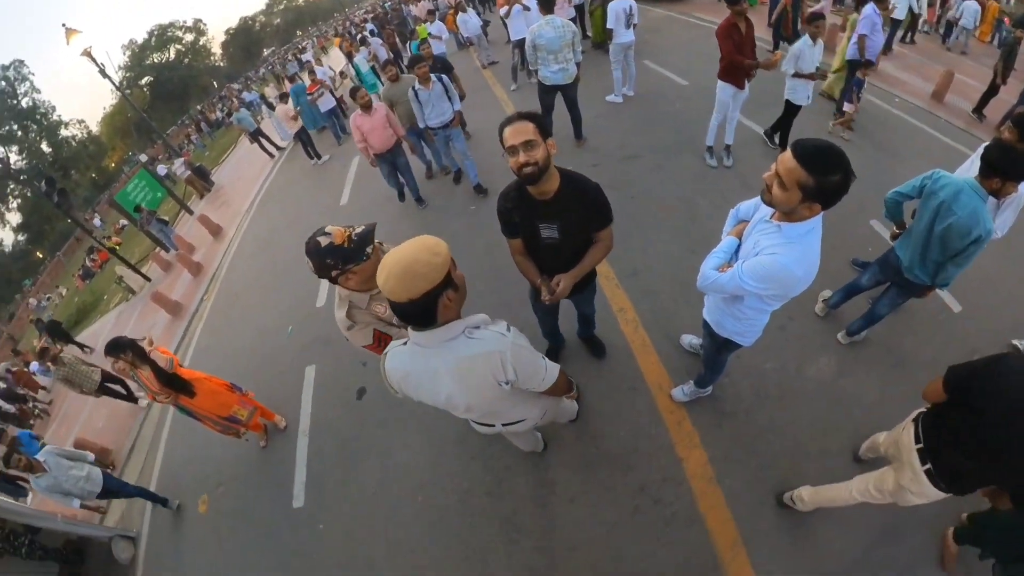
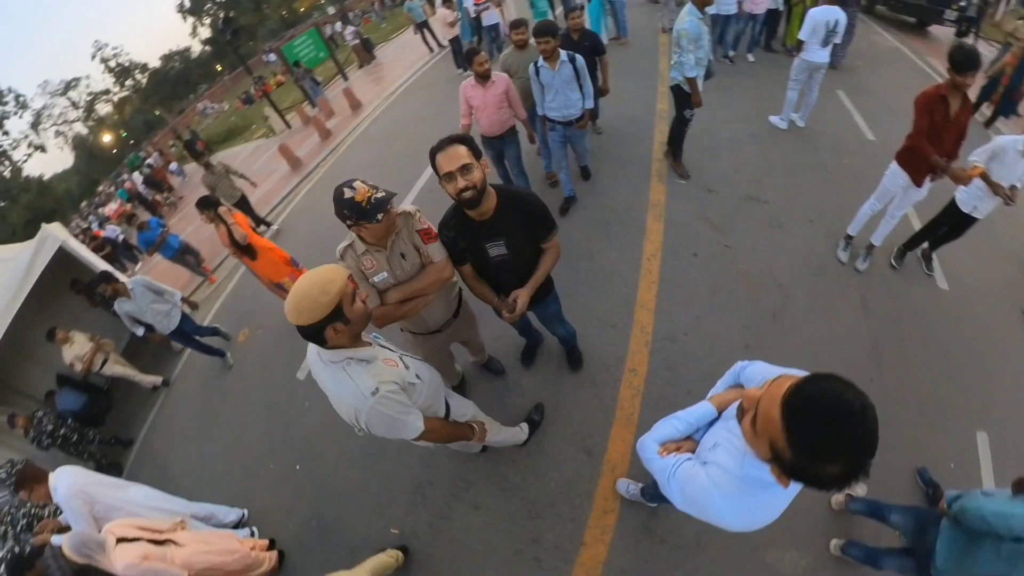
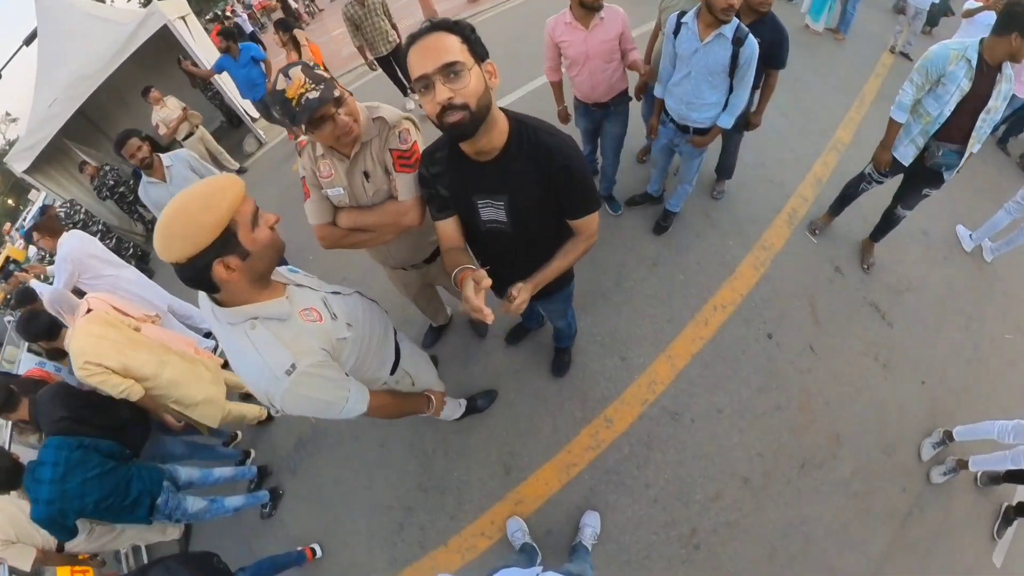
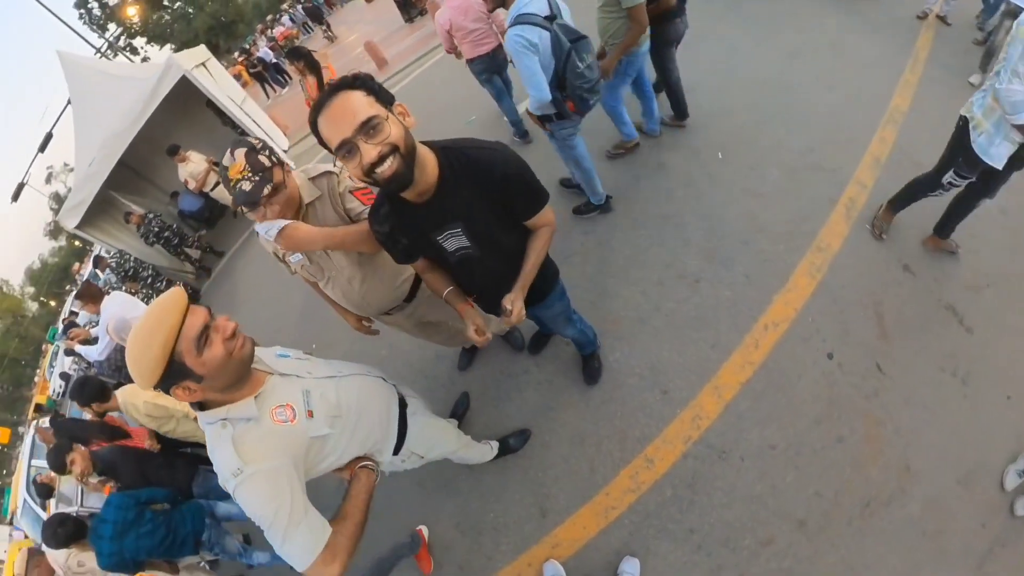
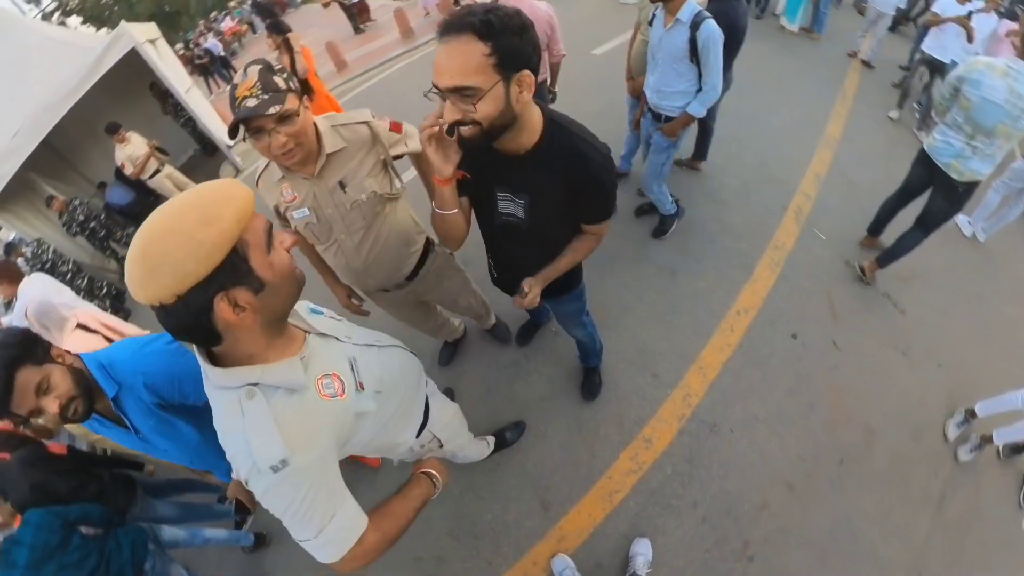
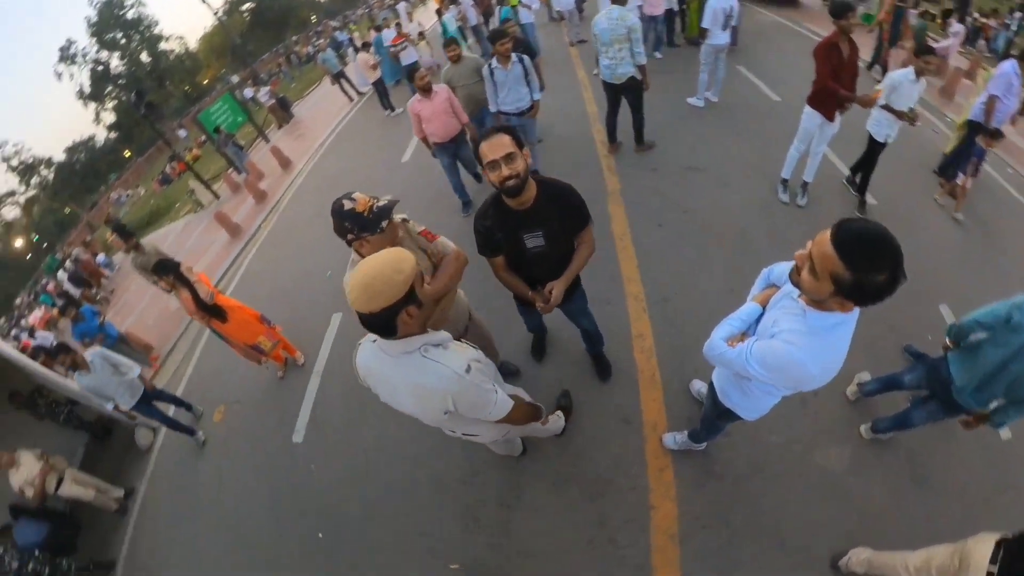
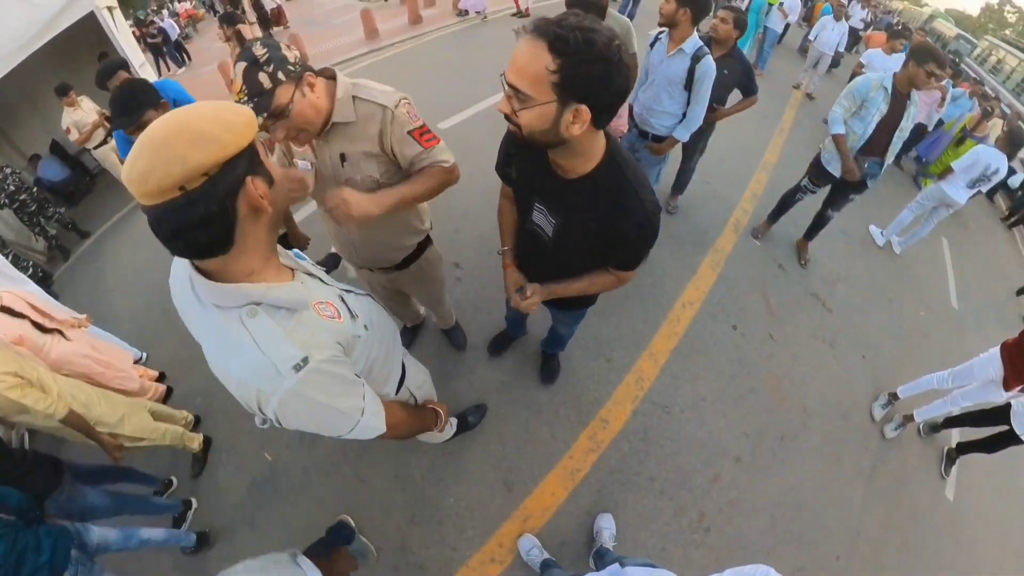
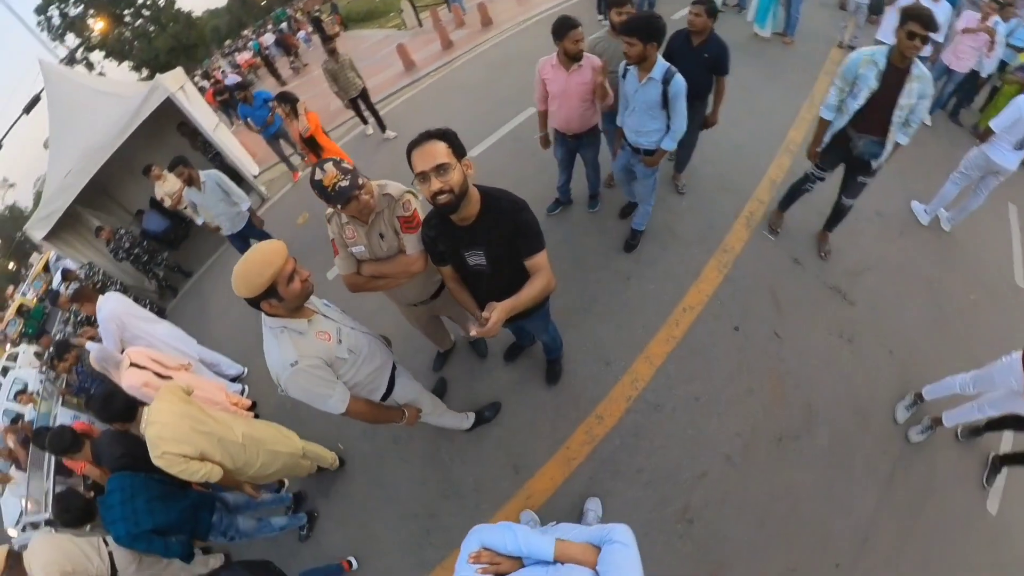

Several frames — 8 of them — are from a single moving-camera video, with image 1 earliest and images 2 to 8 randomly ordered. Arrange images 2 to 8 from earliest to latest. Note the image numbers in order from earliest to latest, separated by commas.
6, 2, 8, 3, 7, 5, 4
